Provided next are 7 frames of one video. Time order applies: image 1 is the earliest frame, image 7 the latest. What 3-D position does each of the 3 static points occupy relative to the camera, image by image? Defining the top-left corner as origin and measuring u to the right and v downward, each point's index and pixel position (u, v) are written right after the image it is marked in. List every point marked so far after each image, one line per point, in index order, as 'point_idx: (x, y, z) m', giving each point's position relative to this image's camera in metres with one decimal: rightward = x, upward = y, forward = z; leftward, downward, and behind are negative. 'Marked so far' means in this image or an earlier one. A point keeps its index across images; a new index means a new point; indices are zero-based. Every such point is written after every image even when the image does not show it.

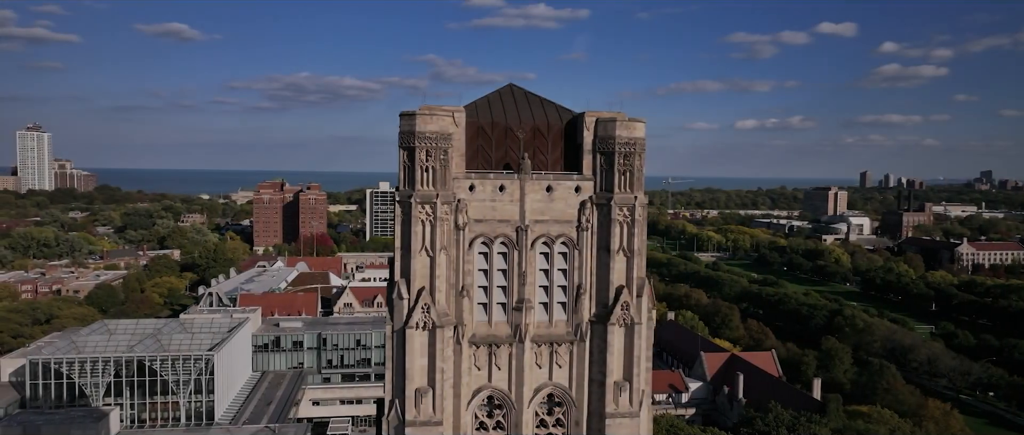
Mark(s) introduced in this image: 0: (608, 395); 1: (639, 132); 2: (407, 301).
0: (+1.7, -3.2, +12.4) m
1: (+2.3, +1.5, +12.4) m
2: (-1.8, -1.4, +11.8) m
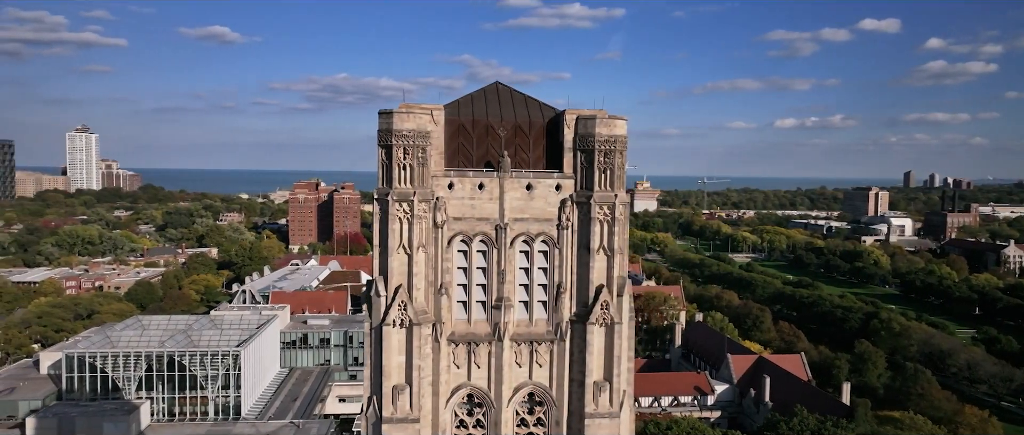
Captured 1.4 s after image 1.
0: (+1.3, -3.1, +12.3) m
1: (+1.9, +1.6, +12.2) m
2: (-2.2, -1.4, +11.9) m
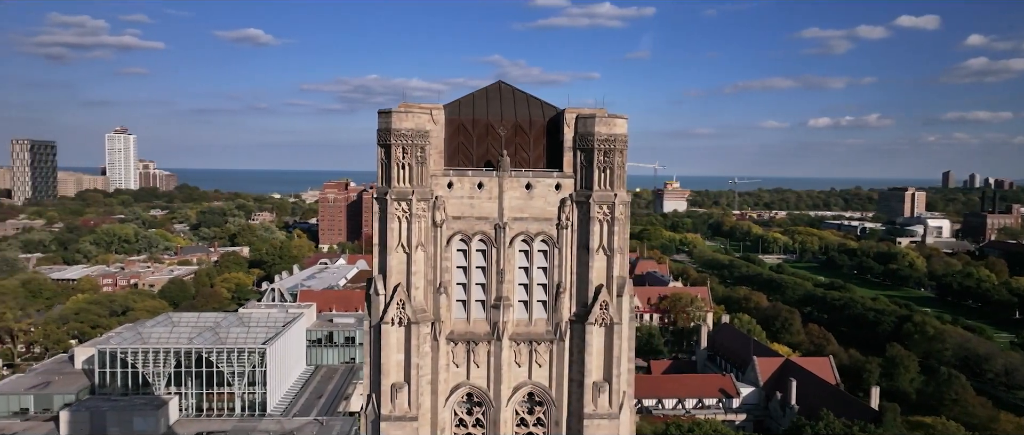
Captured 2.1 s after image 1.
0: (+1.3, -3.1, +12.3) m
1: (+1.9, +1.6, +12.1) m
2: (-2.2, -1.4, +12.0) m
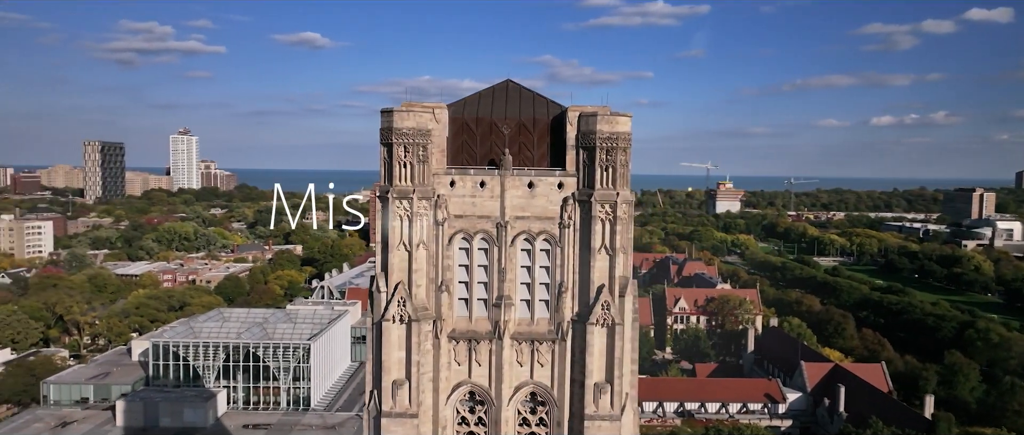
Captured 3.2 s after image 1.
0: (+1.3, -3.1, +12.1) m
1: (+1.9, +1.6, +12.0) m
2: (-2.2, -1.3, +12.1) m
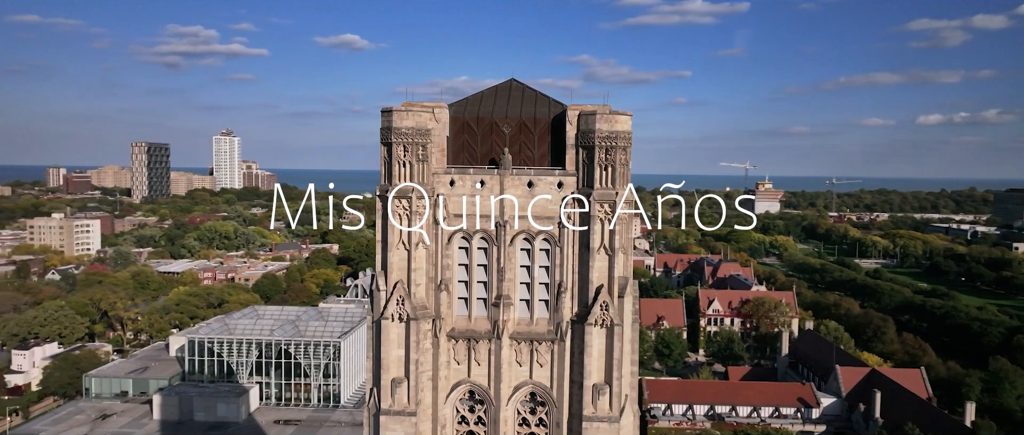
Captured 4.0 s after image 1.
0: (+1.3, -3.1, +12.0) m
1: (+1.9, +1.6, +11.8) m
2: (-2.2, -1.3, +12.2) m
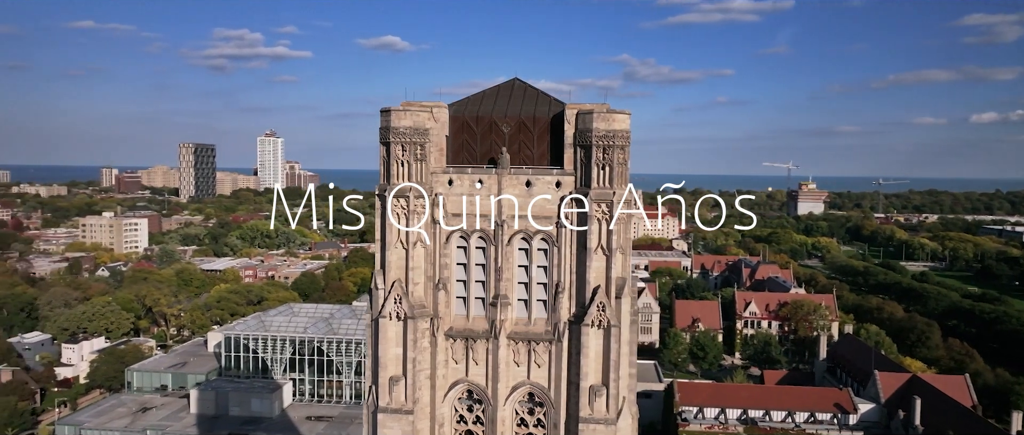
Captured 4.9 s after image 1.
0: (+1.2, -3.1, +11.9) m
1: (+1.8, +1.6, +11.7) m
2: (-2.3, -1.3, +12.2) m
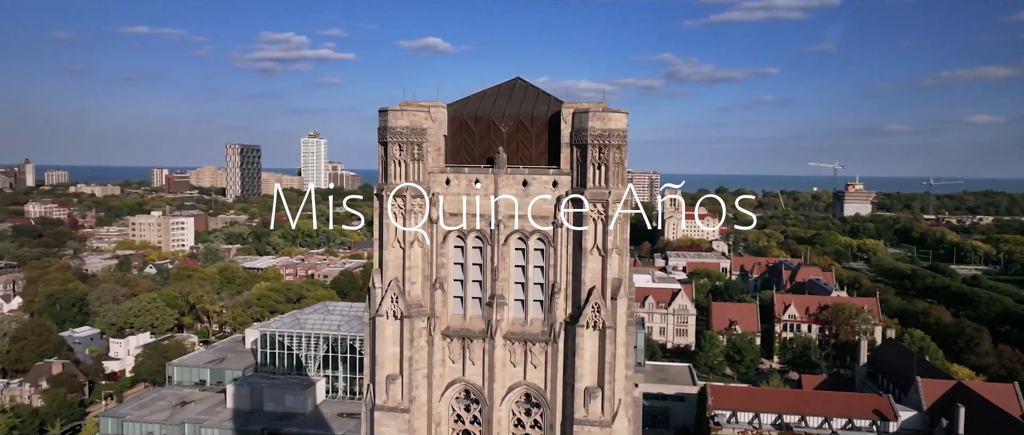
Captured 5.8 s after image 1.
0: (+1.1, -3.1, +11.8) m
1: (+1.7, +1.6, +11.6) m
2: (-2.3, -1.3, +12.3) m
